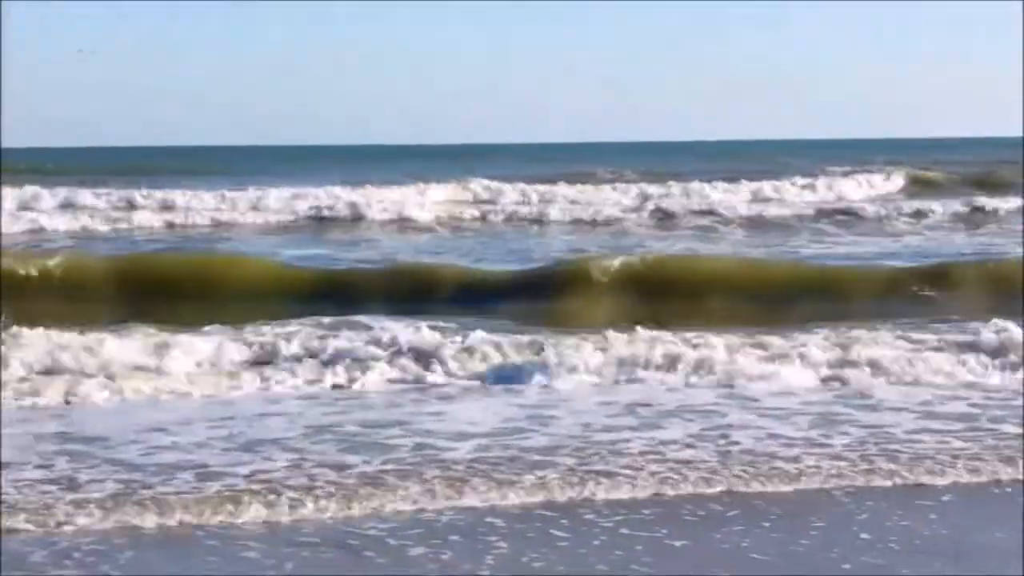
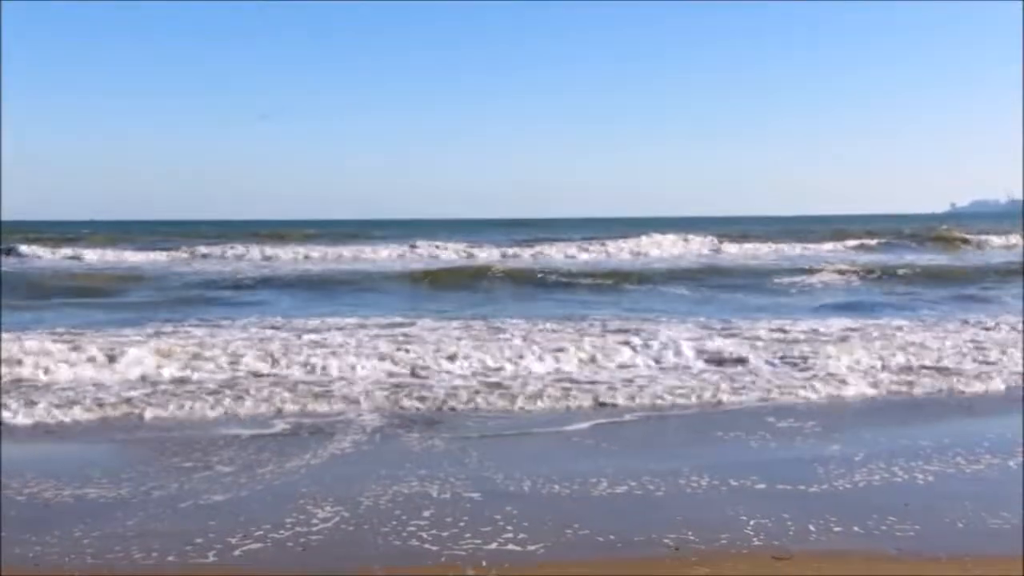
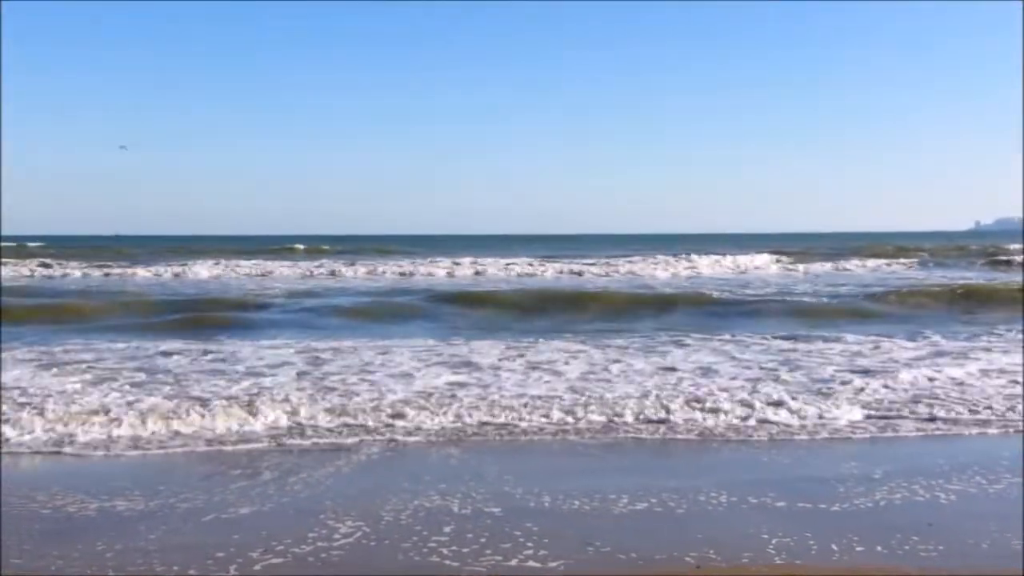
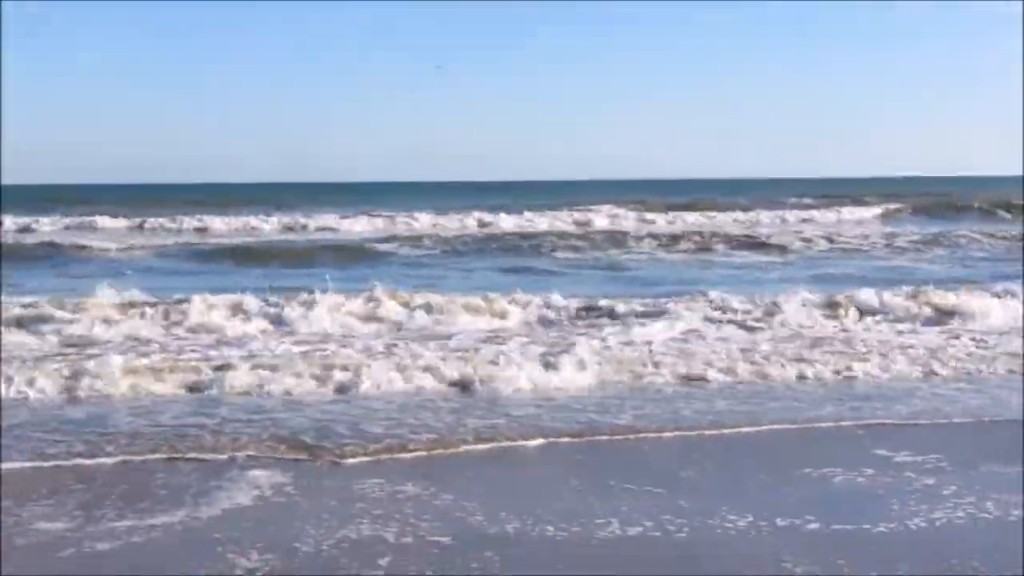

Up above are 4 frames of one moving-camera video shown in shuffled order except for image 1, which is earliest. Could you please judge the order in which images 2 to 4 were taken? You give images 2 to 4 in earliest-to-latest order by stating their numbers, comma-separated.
4, 2, 3
